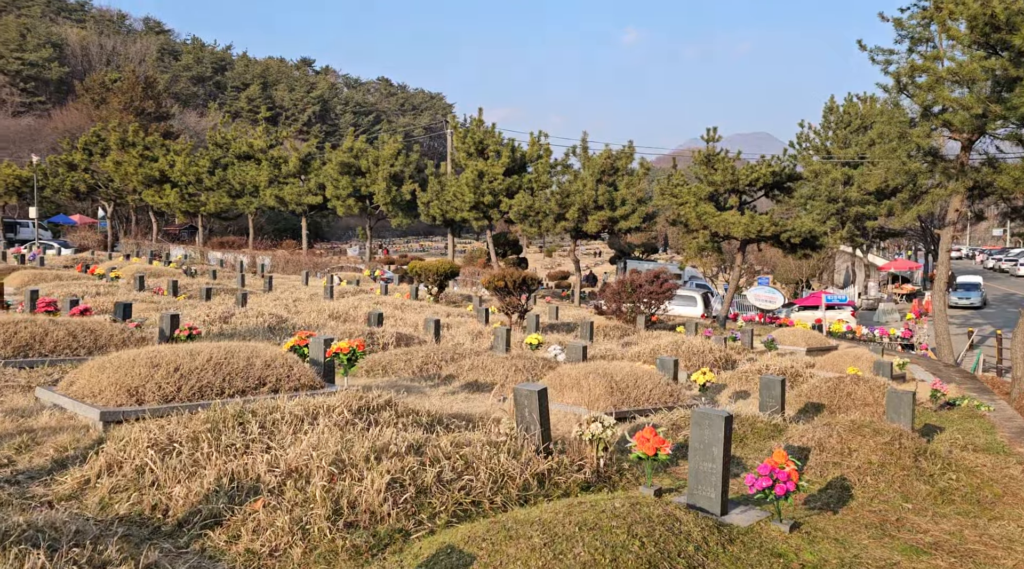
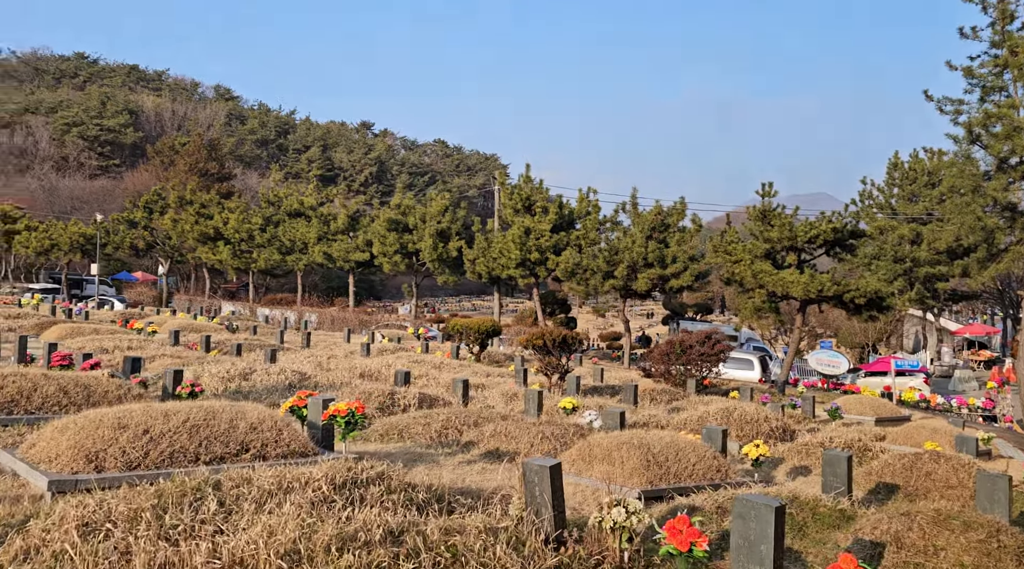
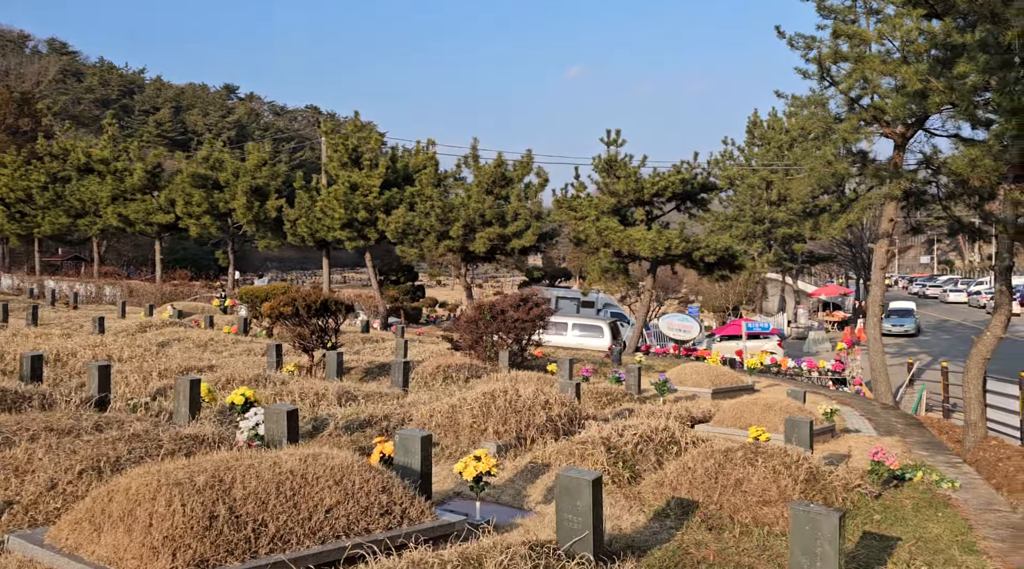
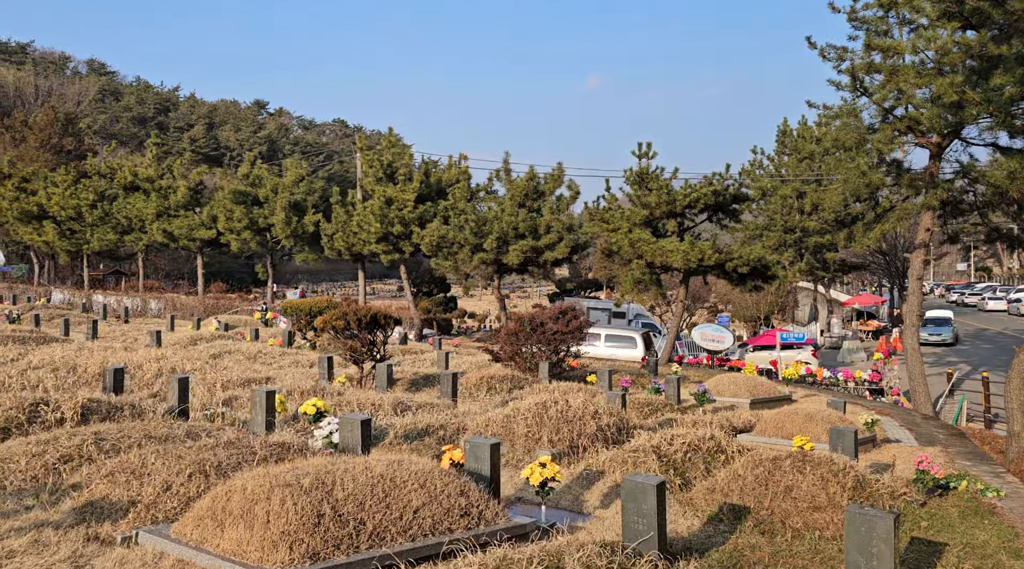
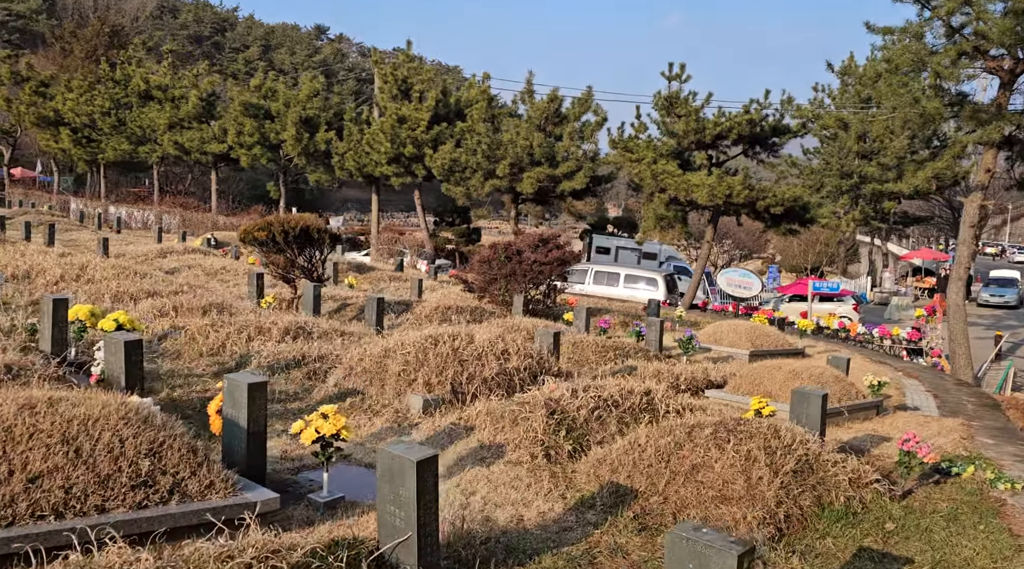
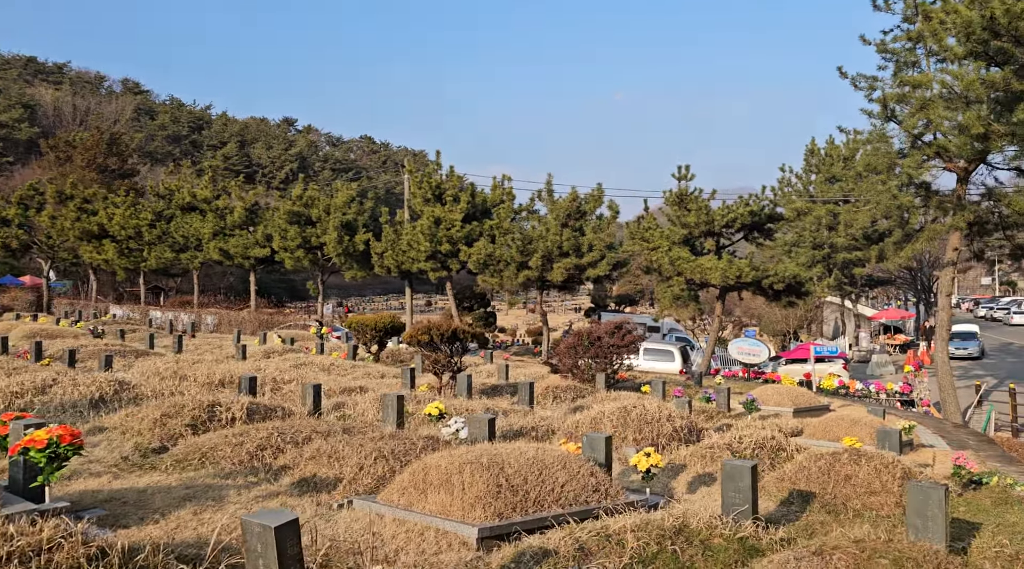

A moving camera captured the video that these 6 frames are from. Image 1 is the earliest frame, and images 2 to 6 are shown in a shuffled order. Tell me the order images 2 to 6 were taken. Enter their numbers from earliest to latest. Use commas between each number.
2, 6, 4, 3, 5
